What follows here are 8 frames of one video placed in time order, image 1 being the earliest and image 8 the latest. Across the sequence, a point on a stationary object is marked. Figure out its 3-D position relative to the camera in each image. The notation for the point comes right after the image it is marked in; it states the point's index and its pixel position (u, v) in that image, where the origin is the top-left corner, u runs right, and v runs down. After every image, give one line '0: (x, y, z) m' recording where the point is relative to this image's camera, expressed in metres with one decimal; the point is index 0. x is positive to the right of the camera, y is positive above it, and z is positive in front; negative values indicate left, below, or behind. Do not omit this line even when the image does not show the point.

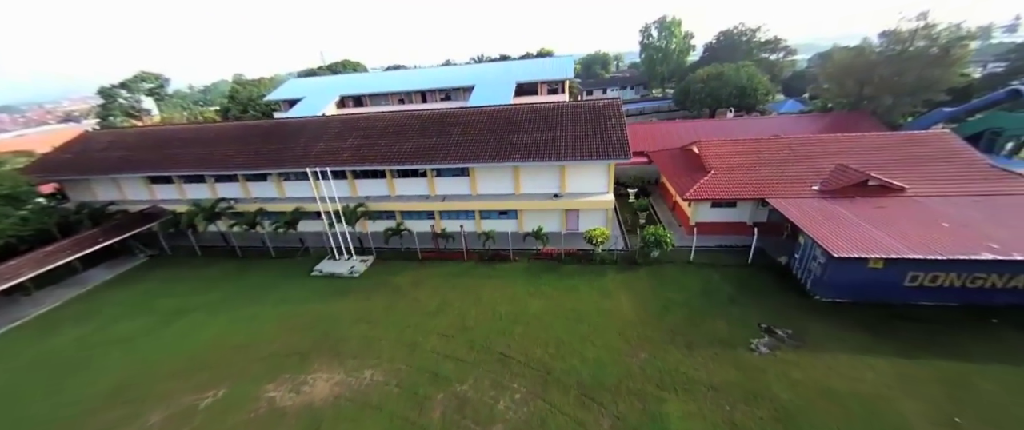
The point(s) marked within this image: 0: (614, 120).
0: (+4.6, +4.4, +16.2) m
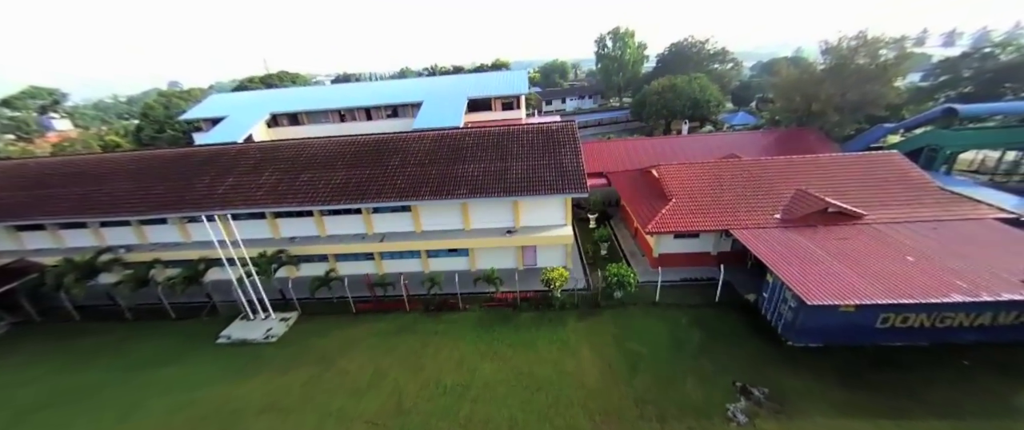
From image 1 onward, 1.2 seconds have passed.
0: (+2.3, +2.9, +14.8) m
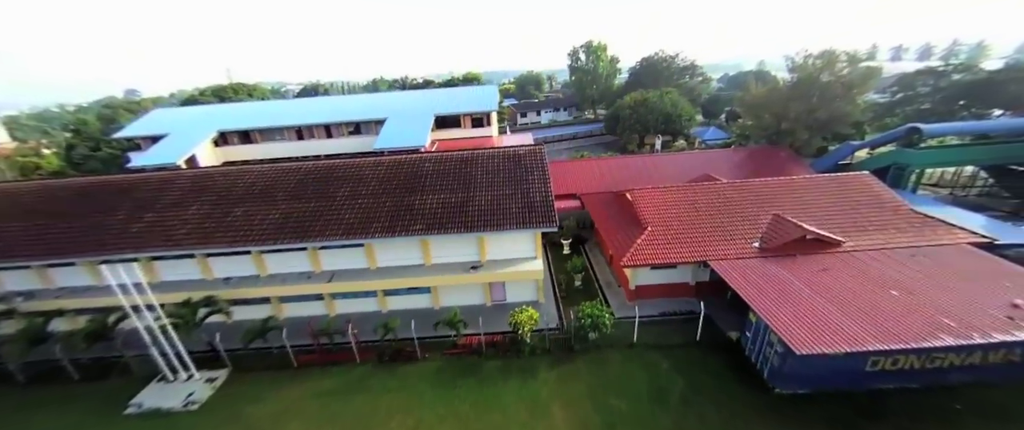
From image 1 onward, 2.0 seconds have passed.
0: (+0.9, +1.6, +13.7) m
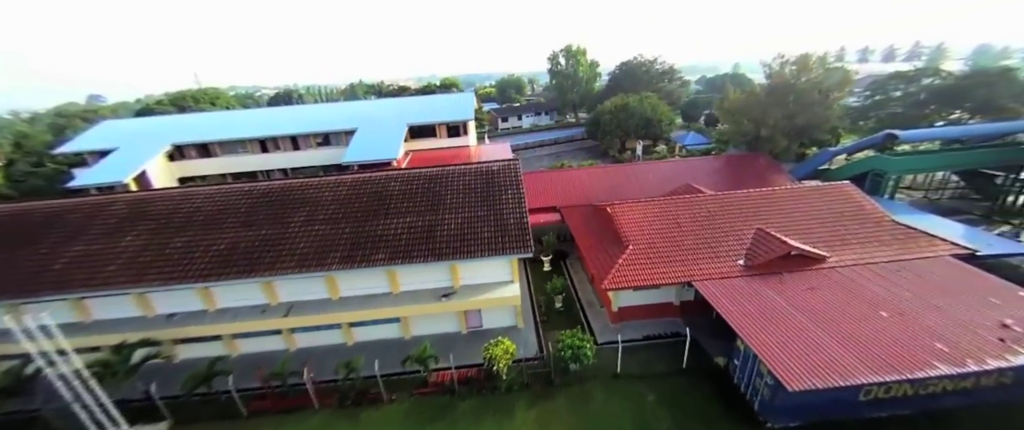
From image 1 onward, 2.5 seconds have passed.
0: (-0.1, +0.8, +12.8) m
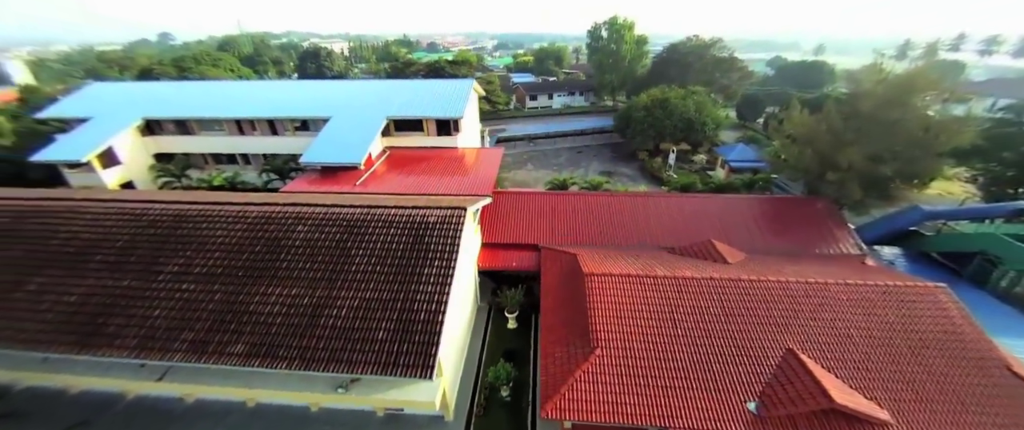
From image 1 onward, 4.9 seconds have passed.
0: (-2.0, -1.4, +9.5) m
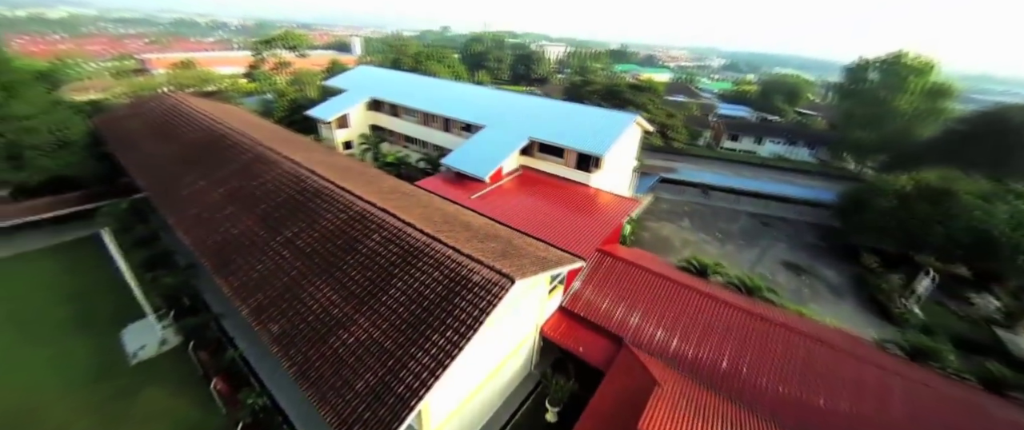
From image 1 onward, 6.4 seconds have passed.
0: (-1.5, -2.8, +8.3) m
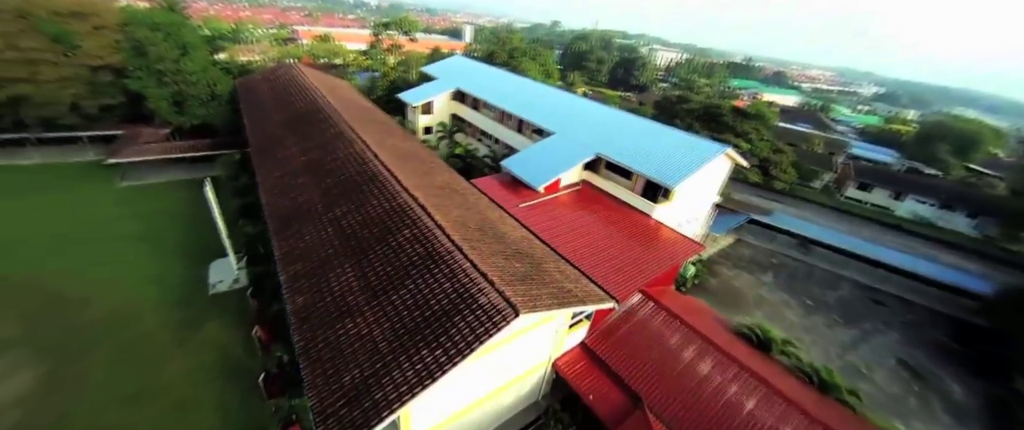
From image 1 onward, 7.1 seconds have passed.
0: (-1.7, -3.2, +8.1) m
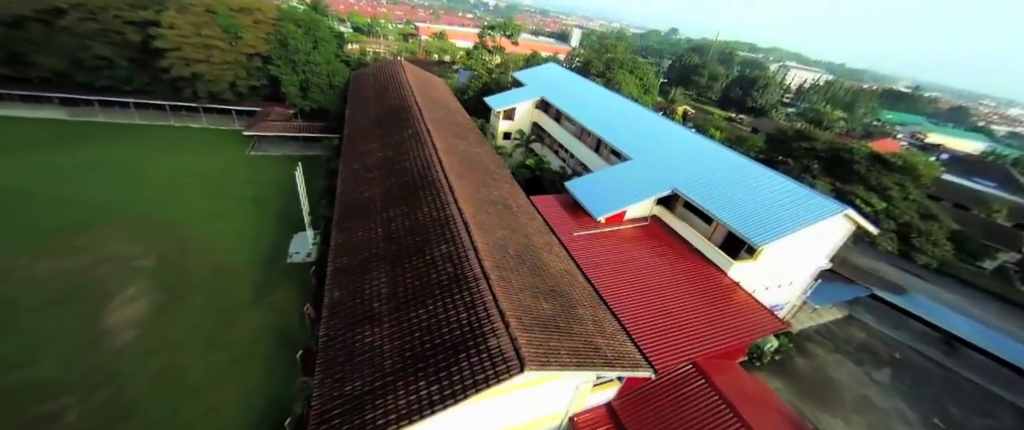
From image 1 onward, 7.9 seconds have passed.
0: (-1.8, -3.8, +7.8) m
